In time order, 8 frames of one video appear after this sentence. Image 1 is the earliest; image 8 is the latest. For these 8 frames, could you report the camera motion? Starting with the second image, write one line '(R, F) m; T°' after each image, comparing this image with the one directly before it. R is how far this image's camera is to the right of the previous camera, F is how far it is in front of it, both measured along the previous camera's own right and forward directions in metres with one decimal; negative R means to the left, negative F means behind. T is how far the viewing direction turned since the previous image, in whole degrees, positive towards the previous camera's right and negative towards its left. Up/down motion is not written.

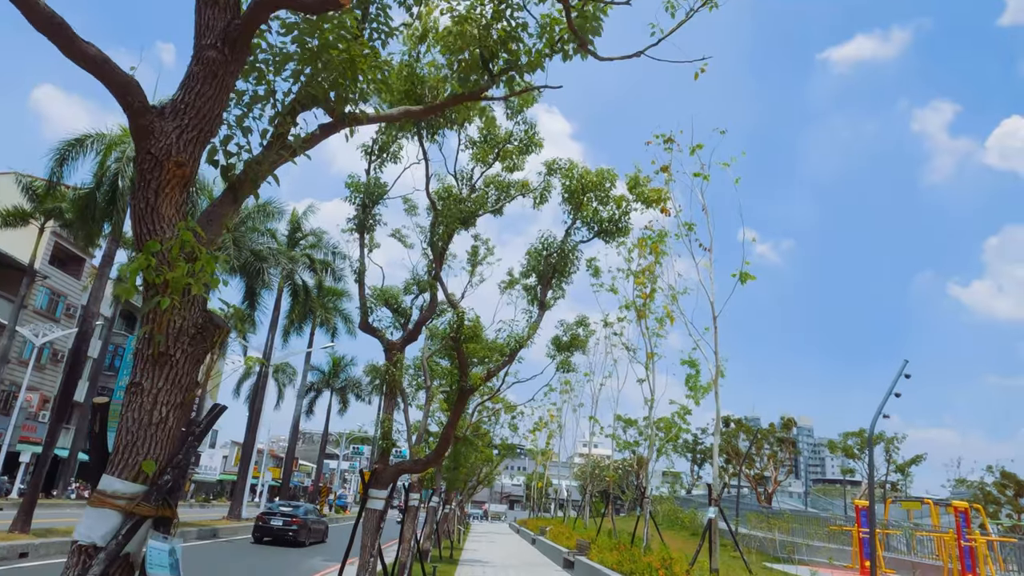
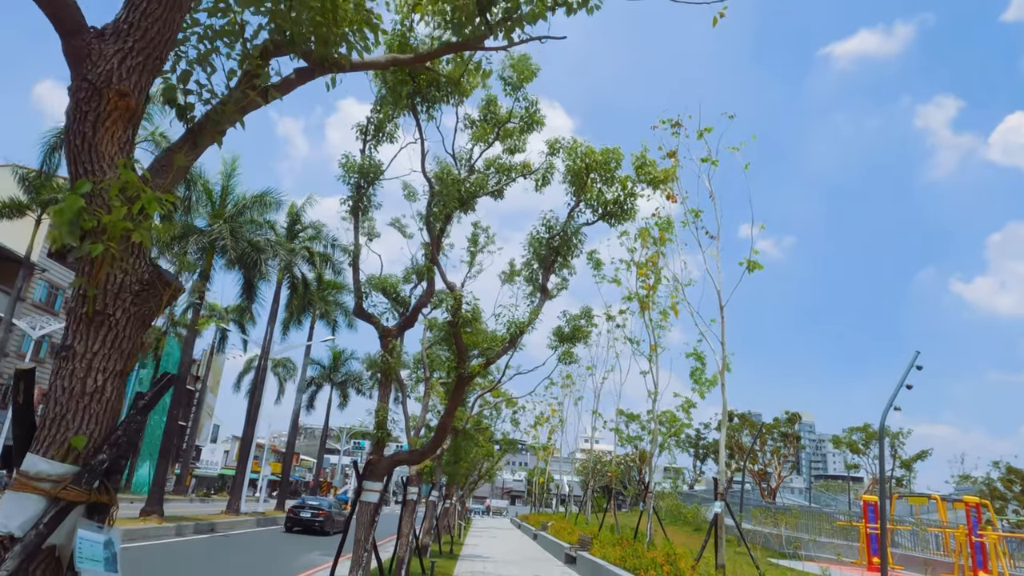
(0.0, +0.3) m; 0°
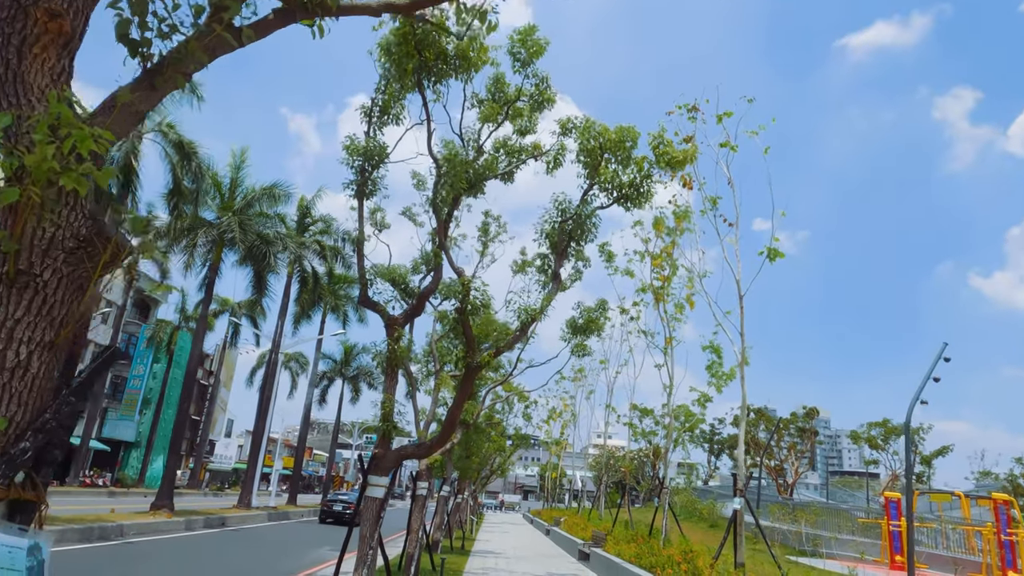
(0.0, +0.4) m; -1°
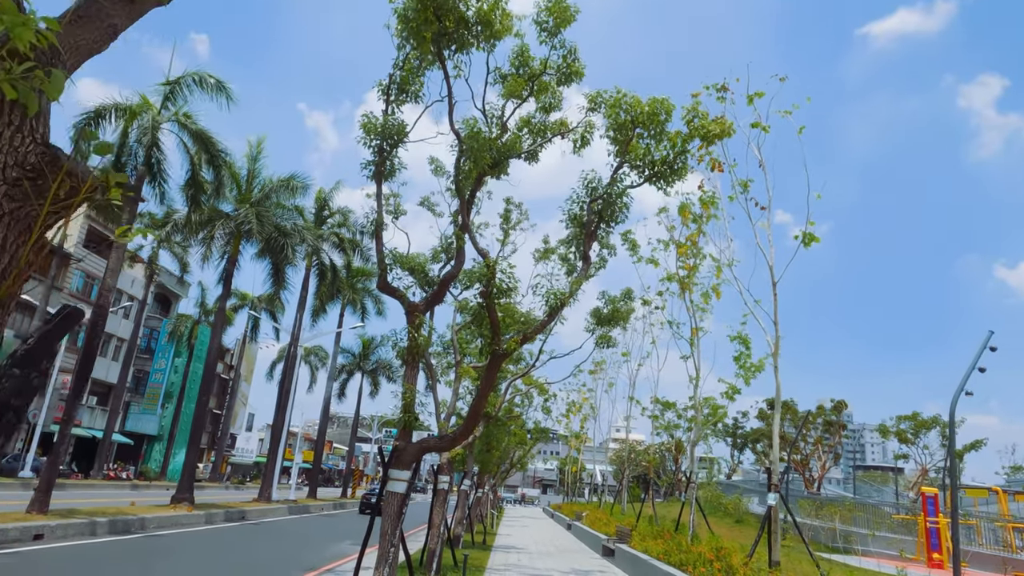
(-0.1, +0.4) m; -1°
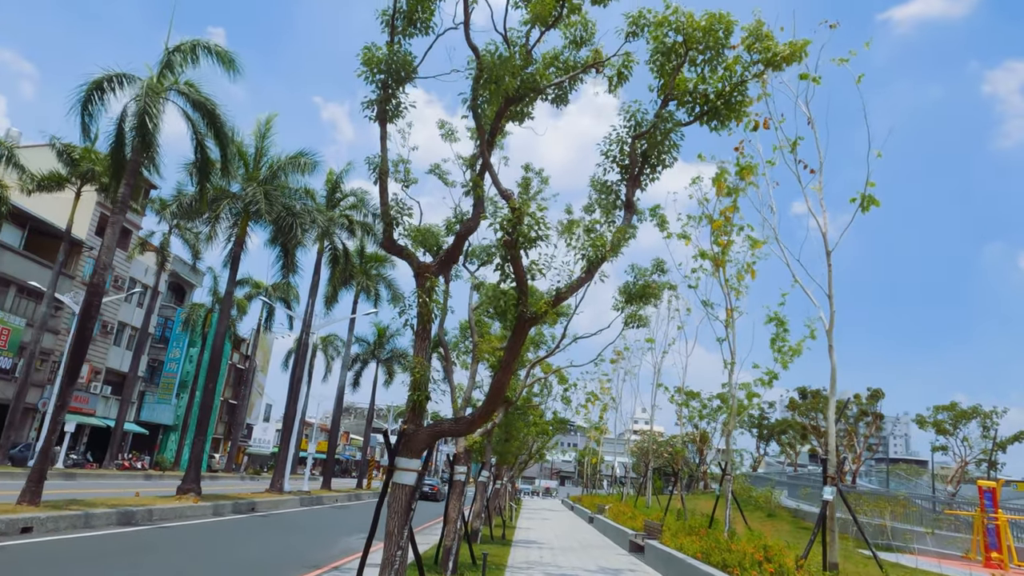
(-0.1, +1.1) m; -1°
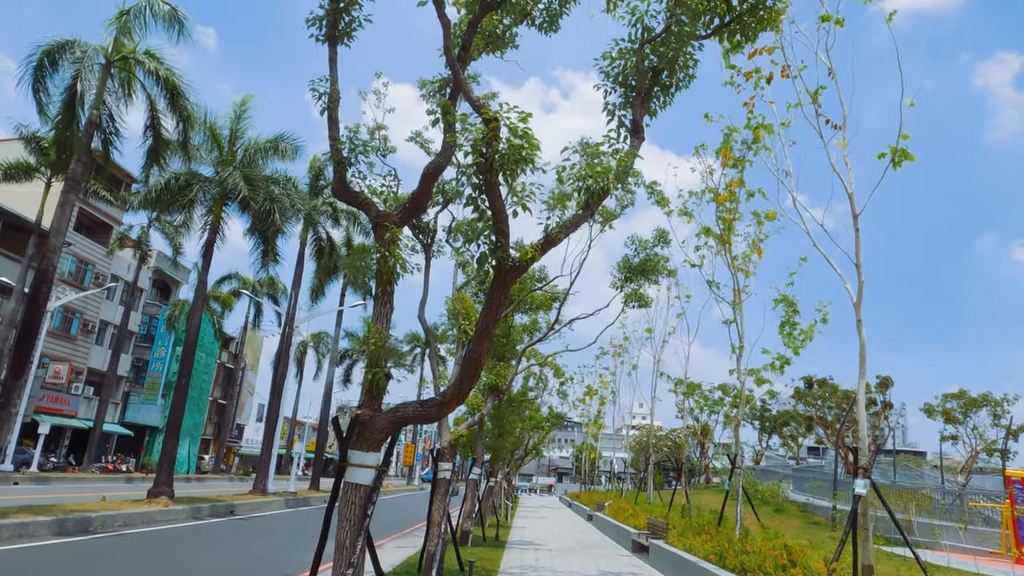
(+0.1, +1.2) m; 0°
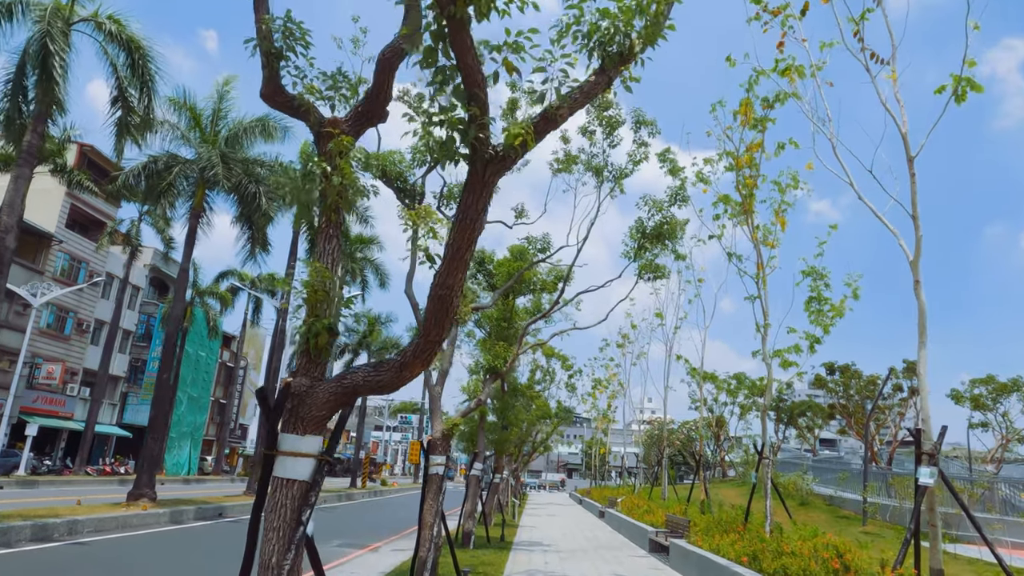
(+0.1, +1.3) m; -1°
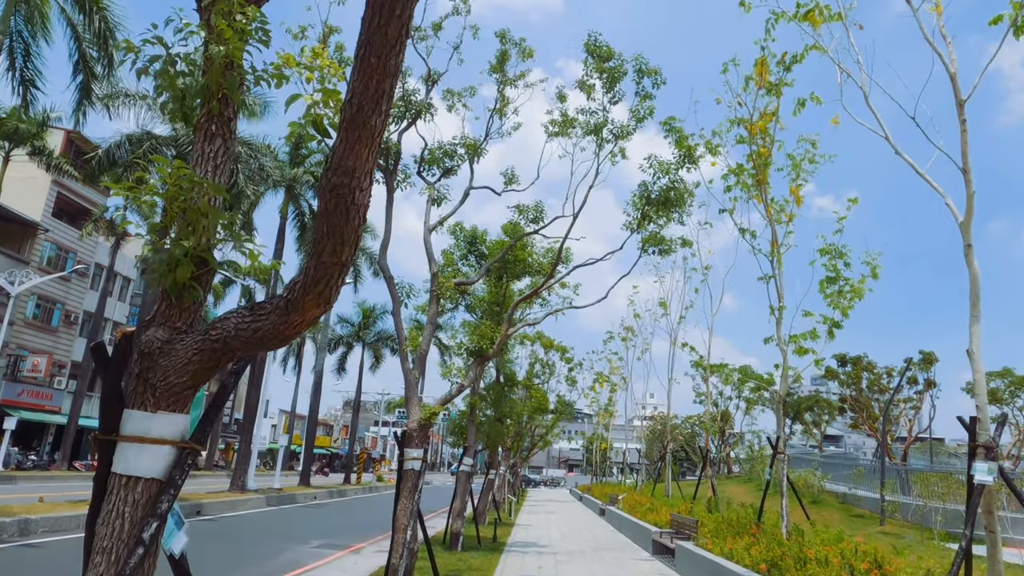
(+0.2, +1.1) m; 0°
